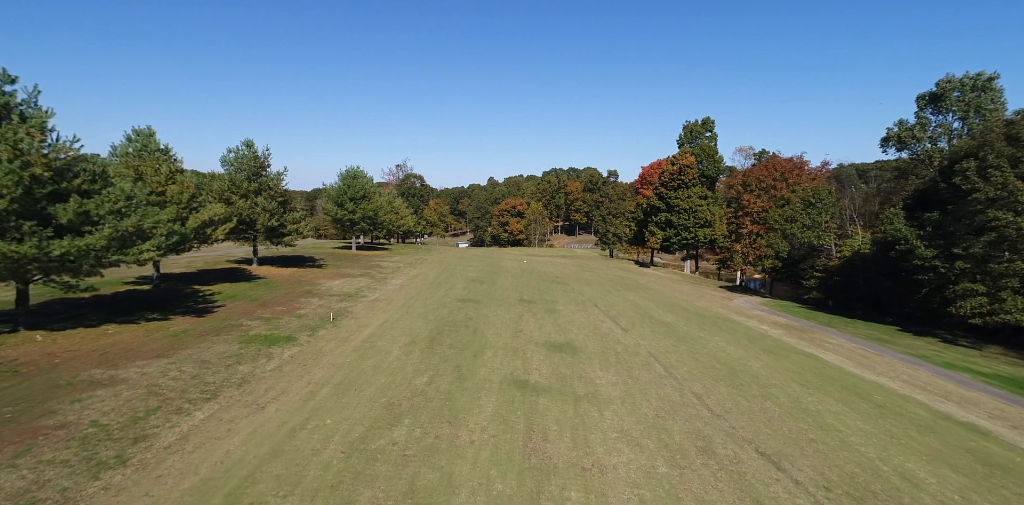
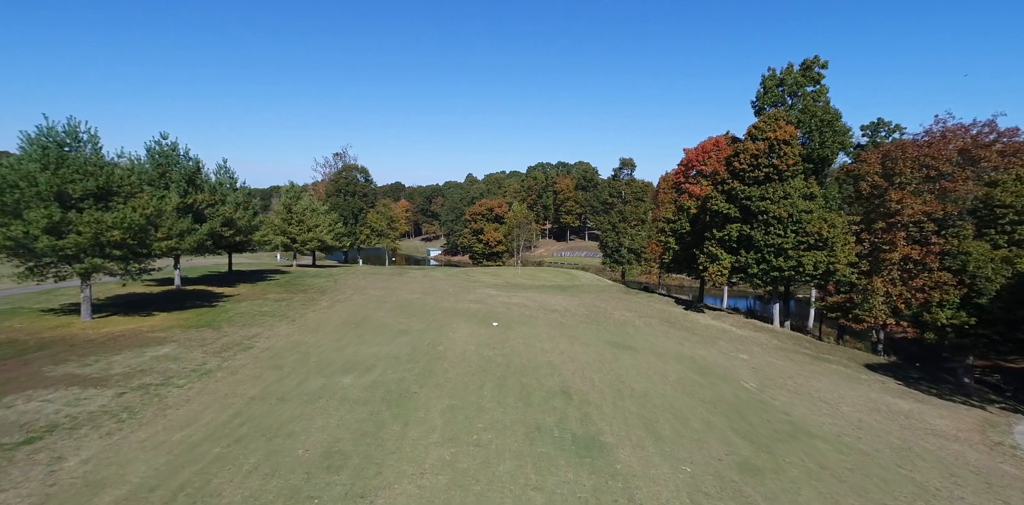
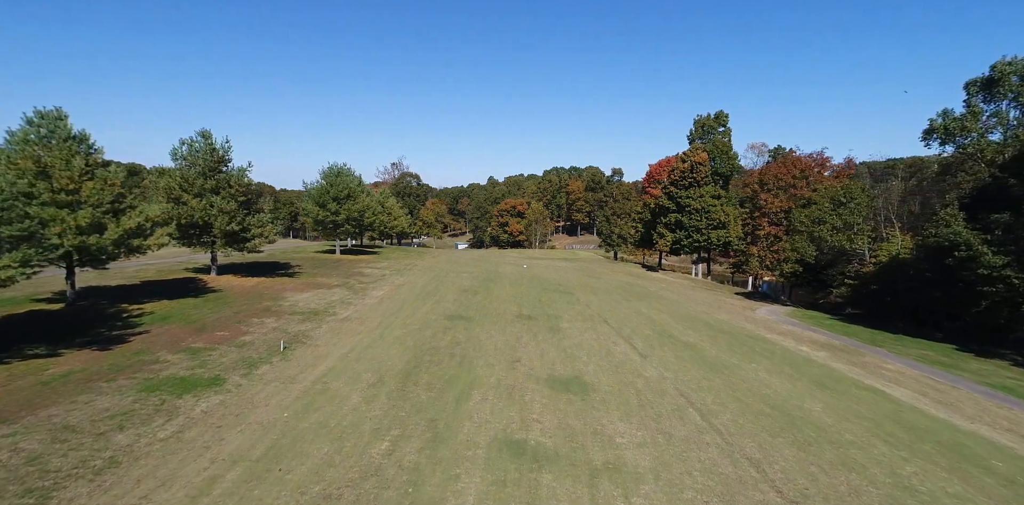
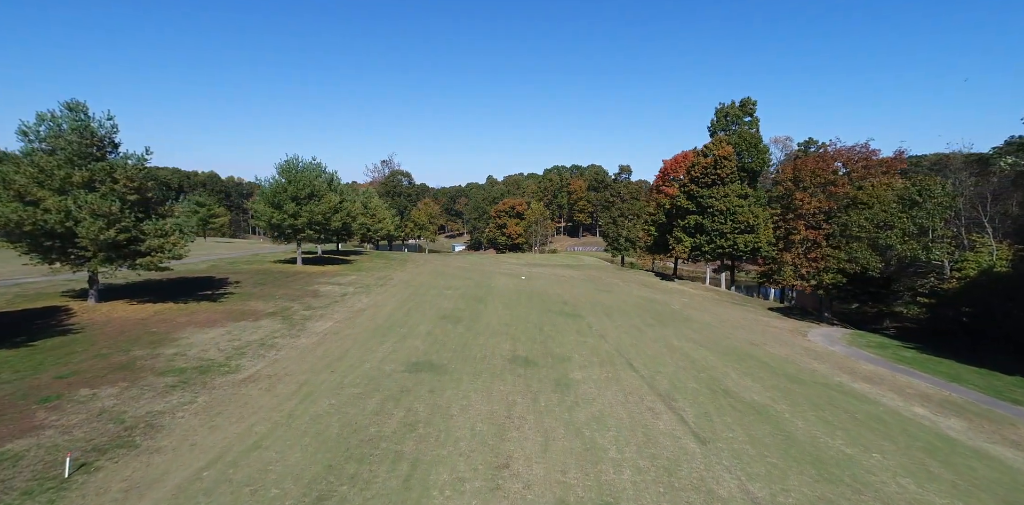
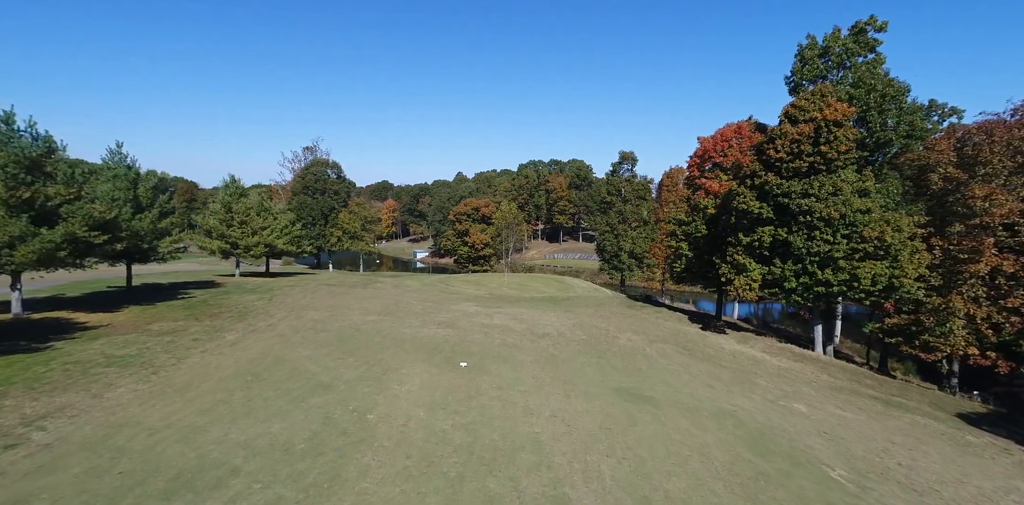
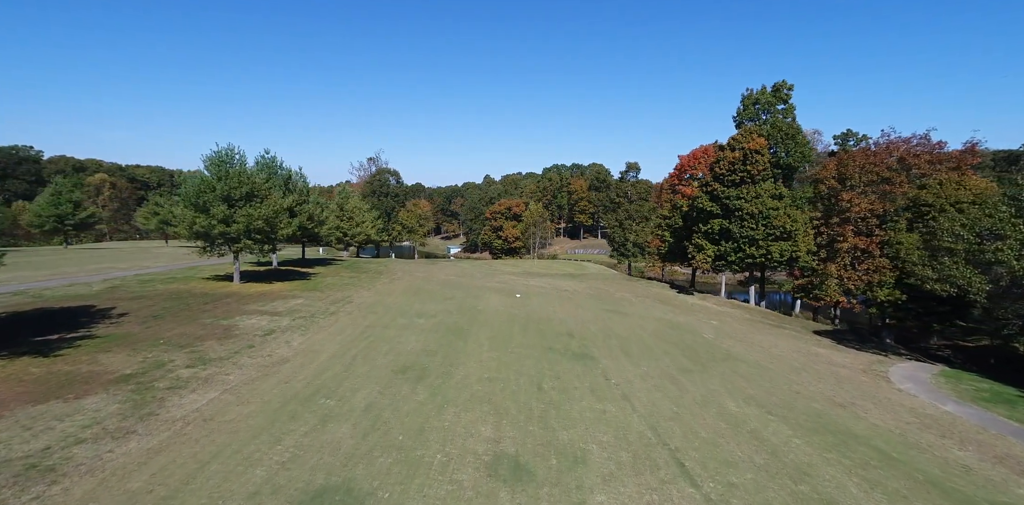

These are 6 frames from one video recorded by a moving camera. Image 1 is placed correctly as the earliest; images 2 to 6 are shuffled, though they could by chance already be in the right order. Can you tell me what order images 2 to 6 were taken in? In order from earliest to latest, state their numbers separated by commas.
3, 4, 6, 2, 5
